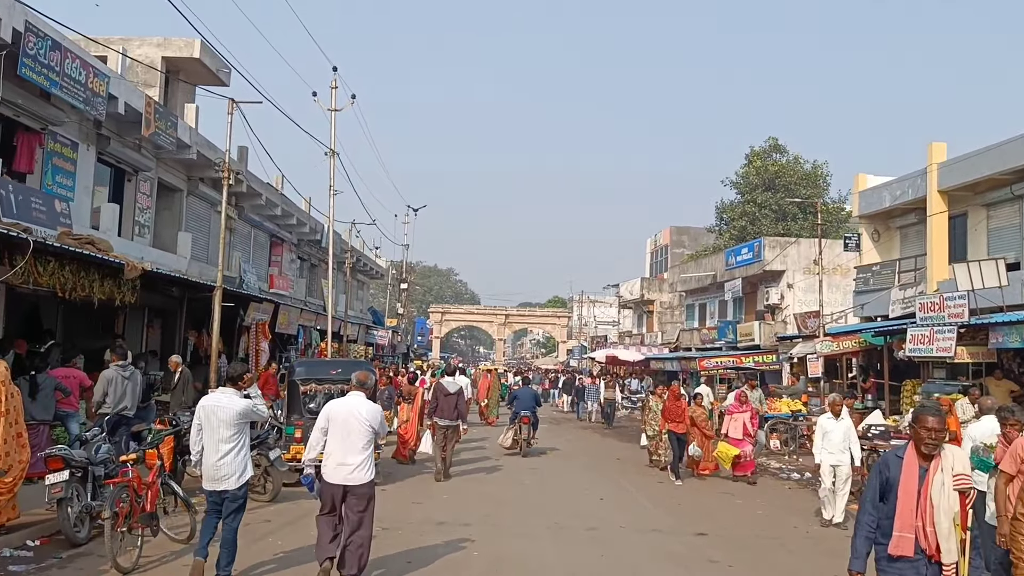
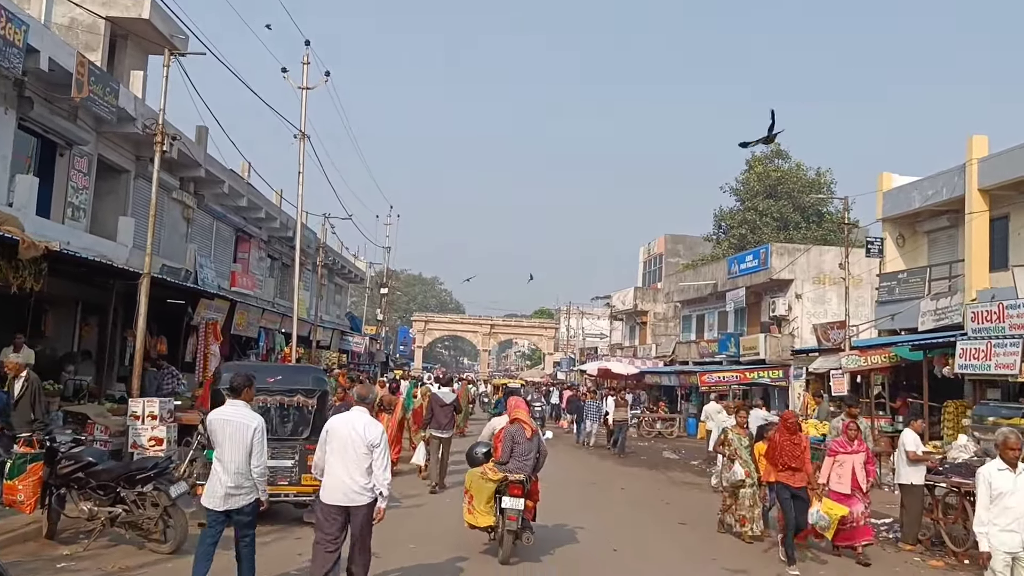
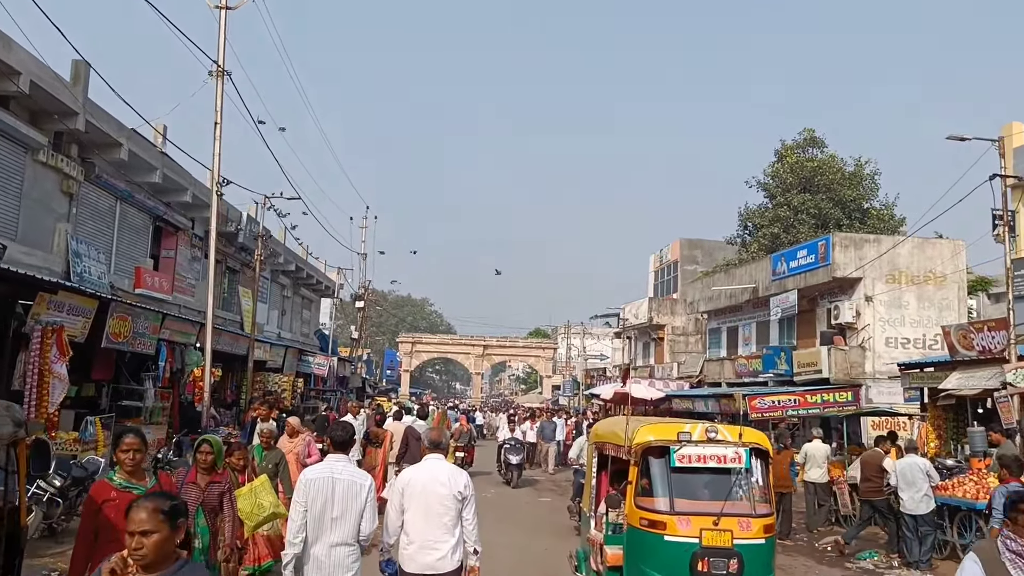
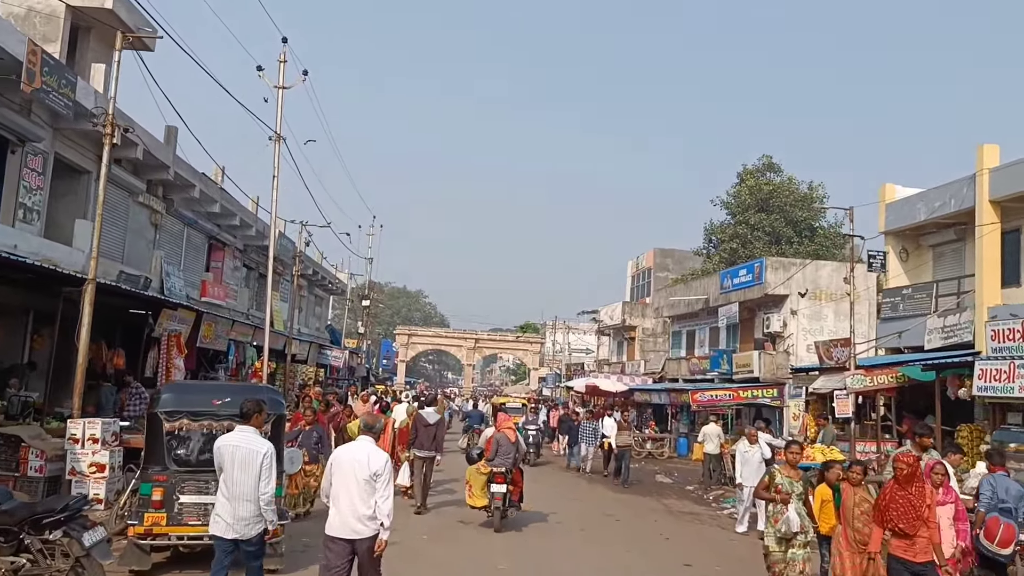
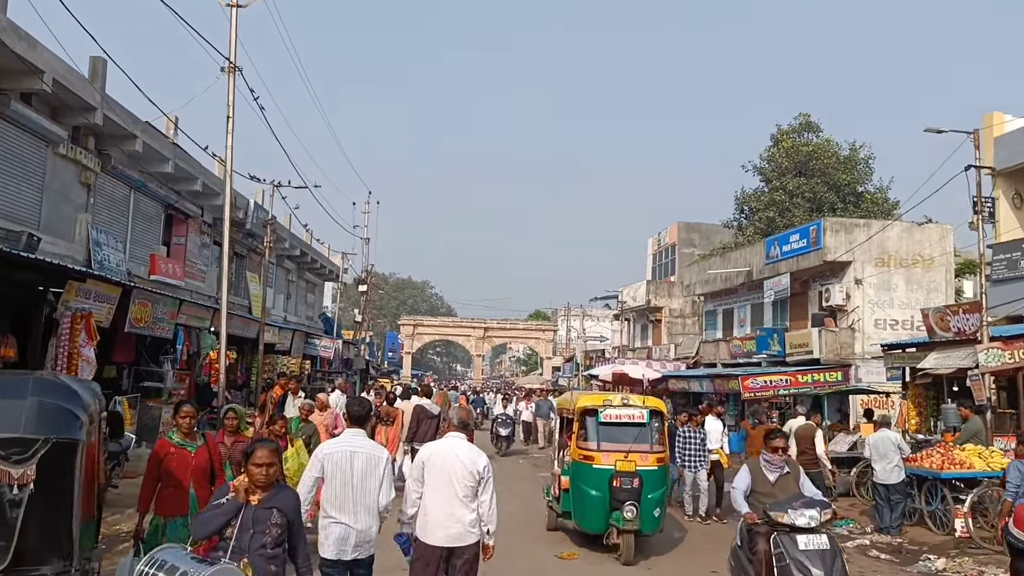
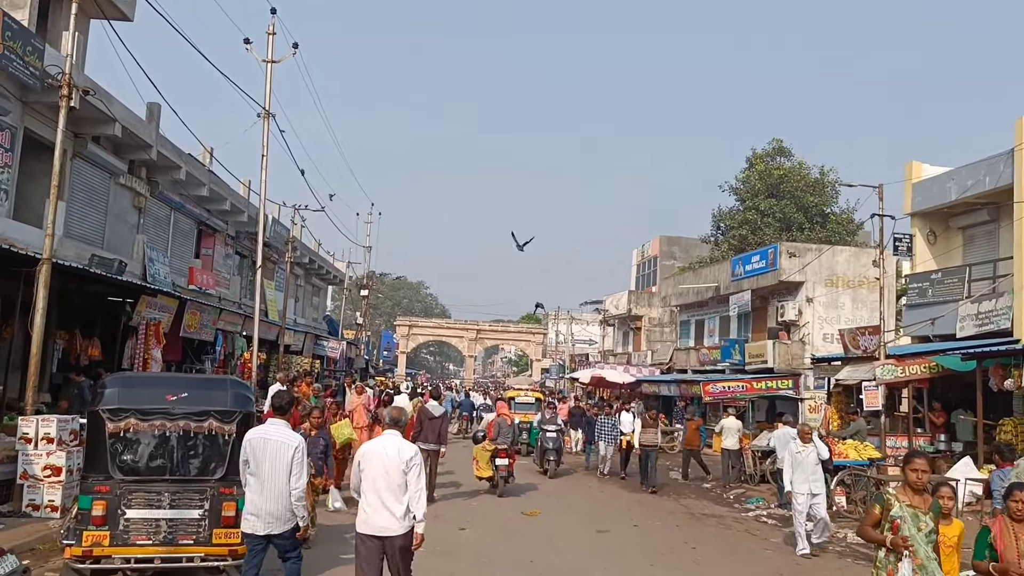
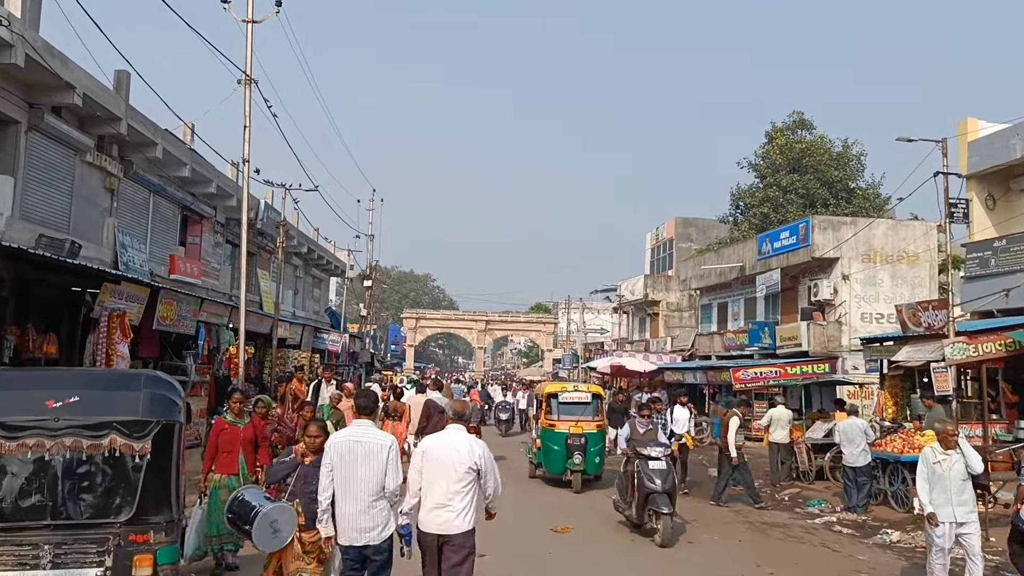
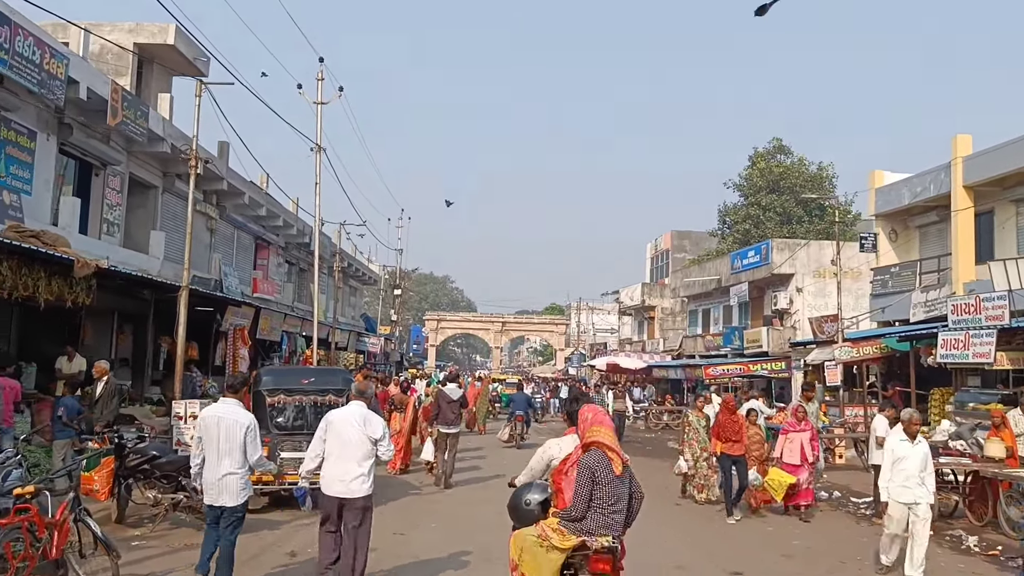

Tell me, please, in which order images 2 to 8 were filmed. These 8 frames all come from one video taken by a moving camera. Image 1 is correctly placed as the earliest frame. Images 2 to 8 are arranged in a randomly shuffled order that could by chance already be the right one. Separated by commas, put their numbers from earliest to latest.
8, 2, 4, 6, 7, 5, 3
